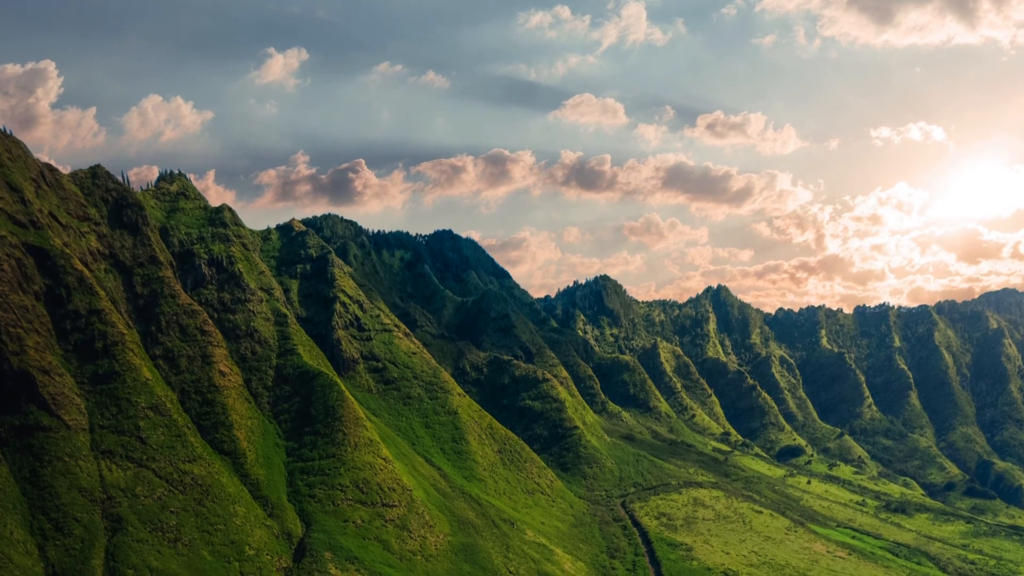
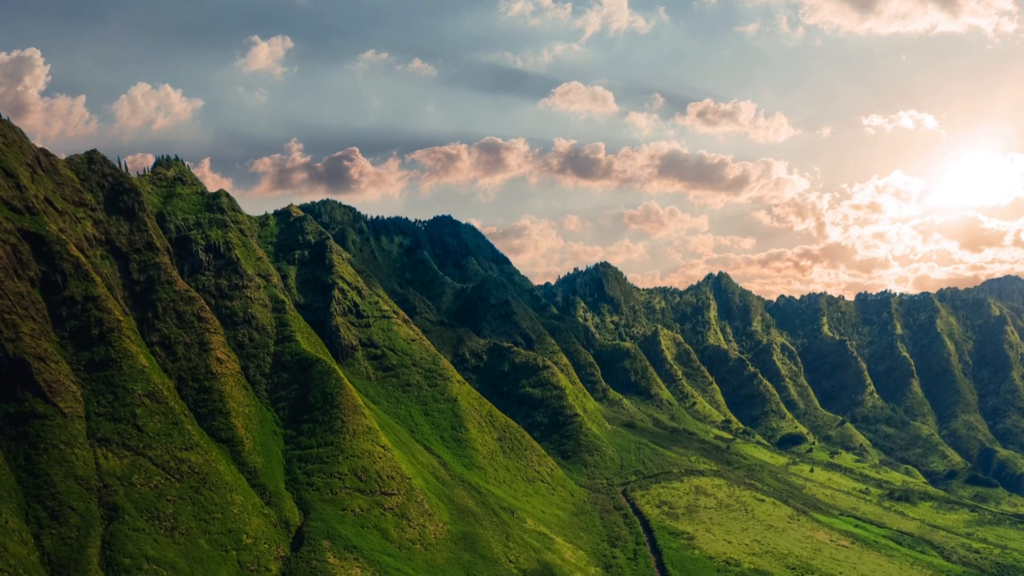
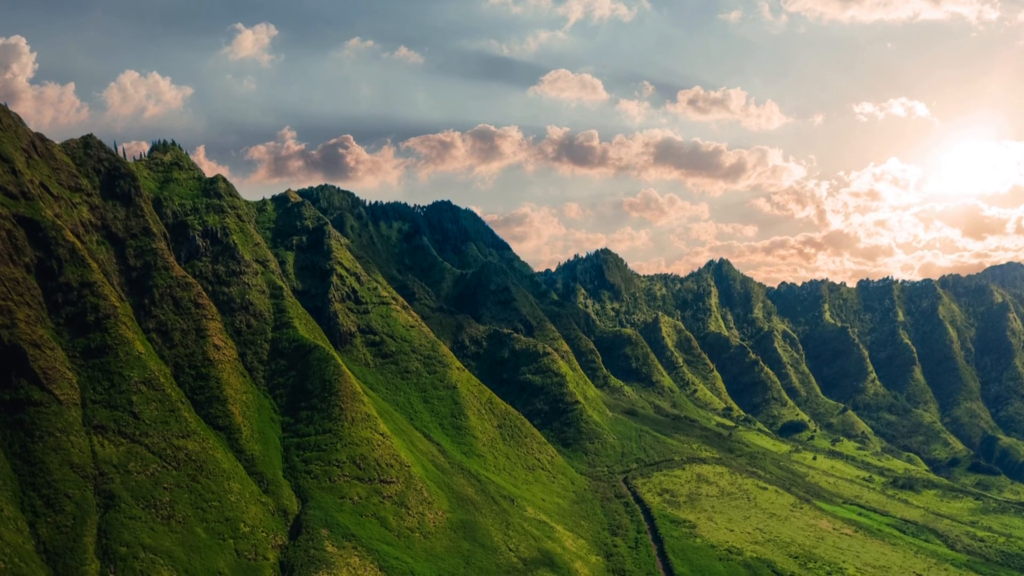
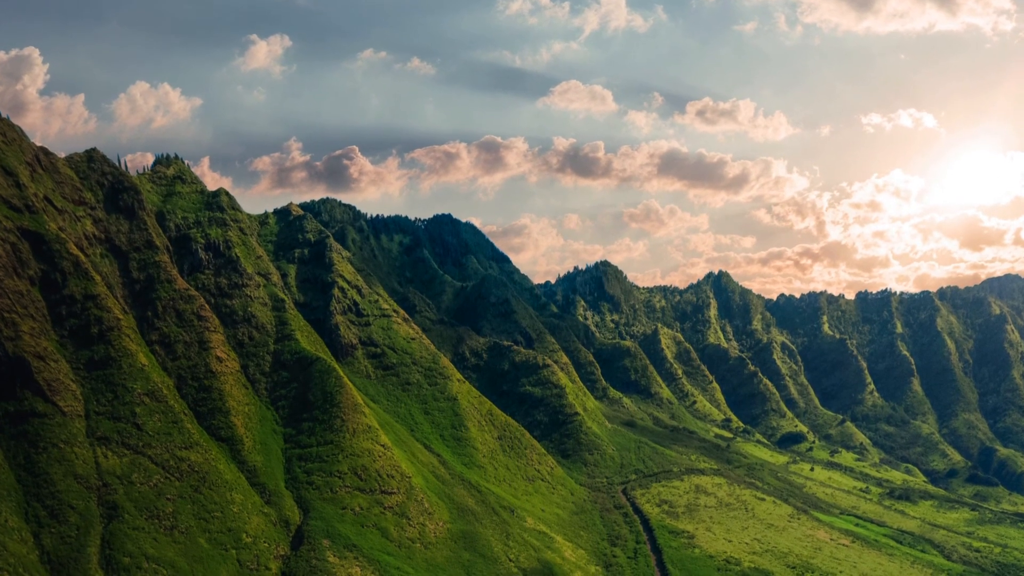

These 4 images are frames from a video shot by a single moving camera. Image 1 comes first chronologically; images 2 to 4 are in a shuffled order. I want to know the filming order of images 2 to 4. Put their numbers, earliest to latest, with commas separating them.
2, 4, 3
